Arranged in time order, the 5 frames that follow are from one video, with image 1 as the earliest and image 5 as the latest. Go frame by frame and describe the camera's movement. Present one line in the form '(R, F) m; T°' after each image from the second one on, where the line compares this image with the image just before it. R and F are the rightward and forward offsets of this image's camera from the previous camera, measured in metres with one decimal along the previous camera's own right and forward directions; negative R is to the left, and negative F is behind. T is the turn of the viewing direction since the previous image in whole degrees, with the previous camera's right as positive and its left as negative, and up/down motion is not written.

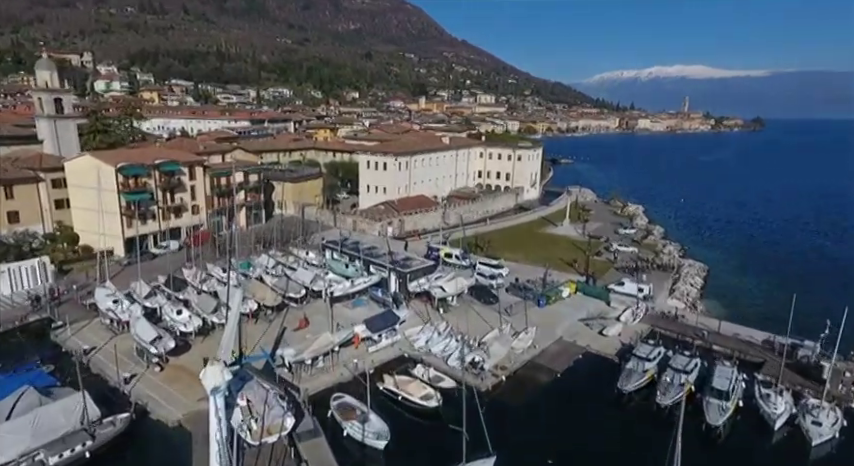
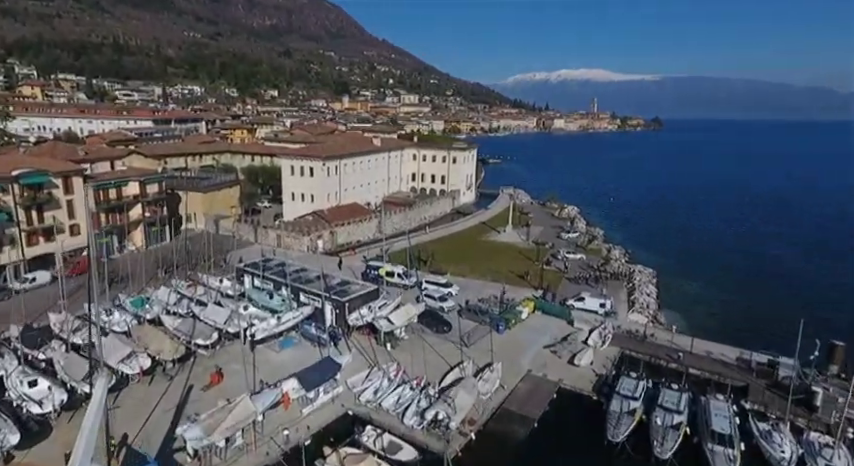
(-0.9, +6.3) m; +8°
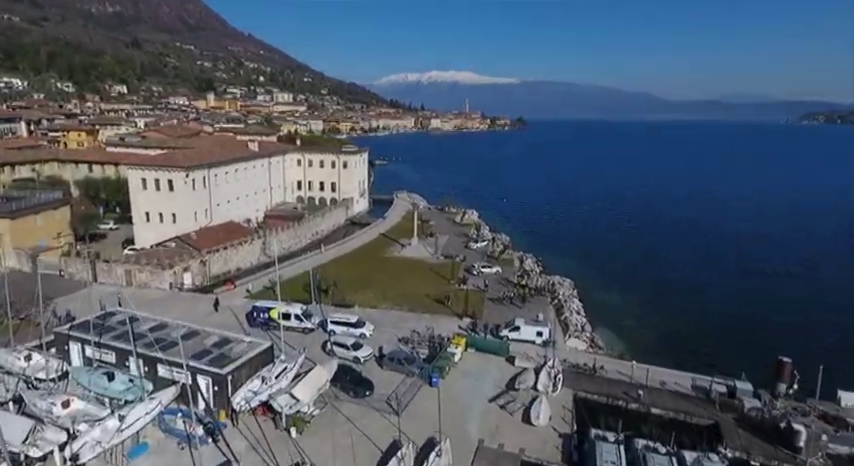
(-1.3, +8.4) m; +12°
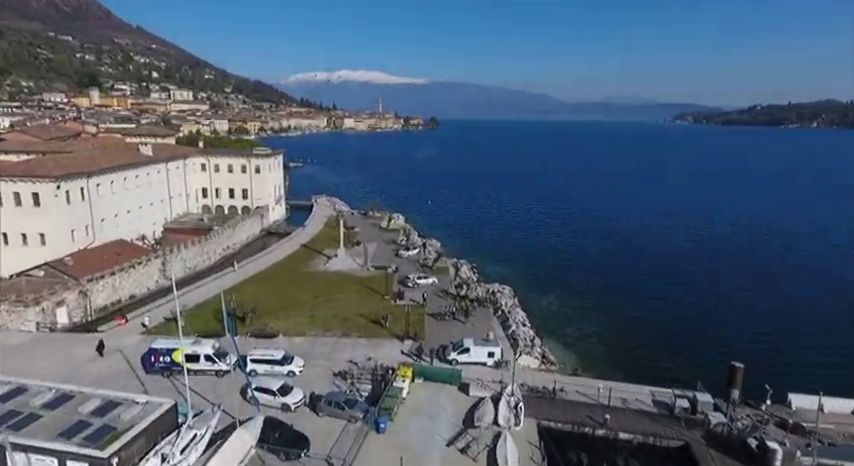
(-1.1, +4.7) m; +9°
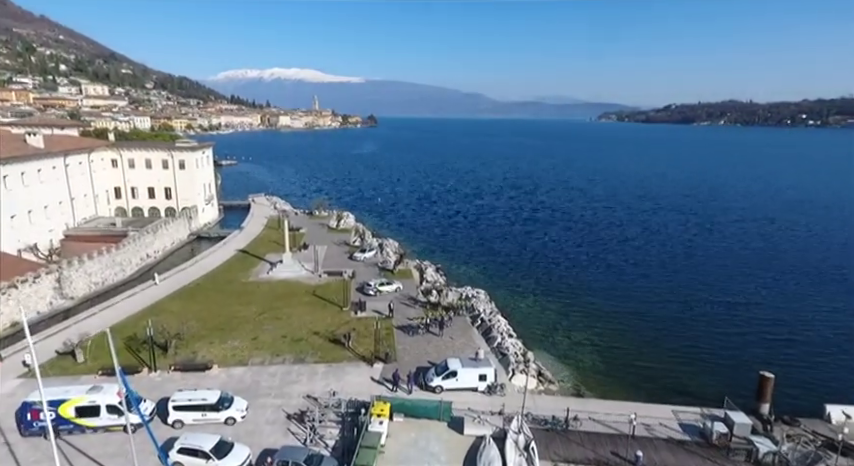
(-1.6, +6.5) m; +6°
